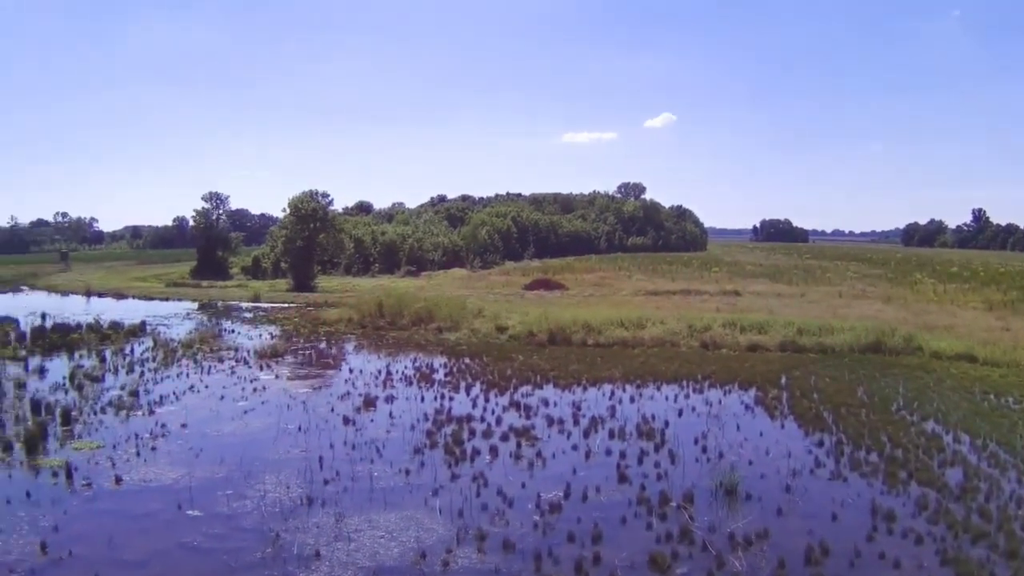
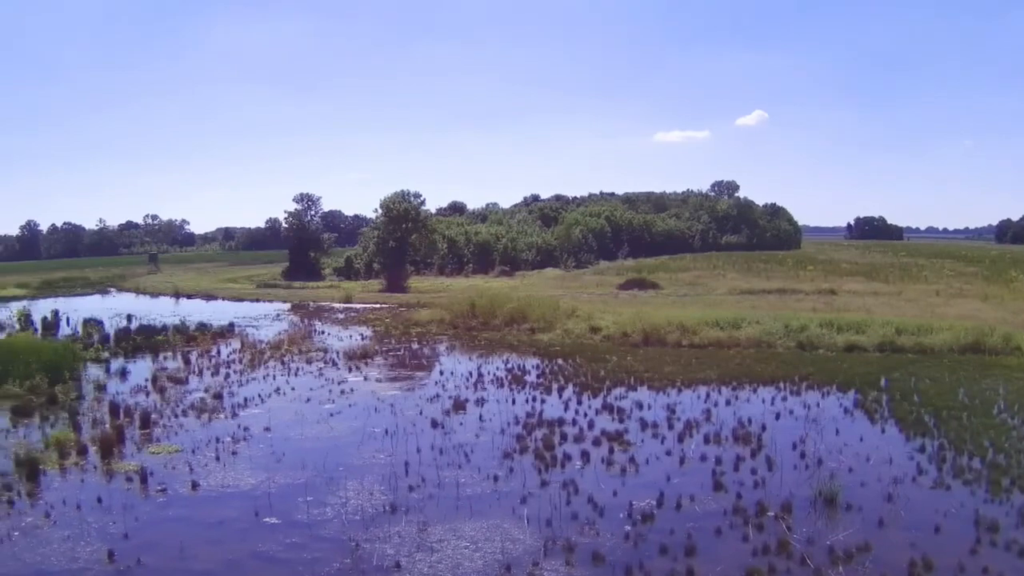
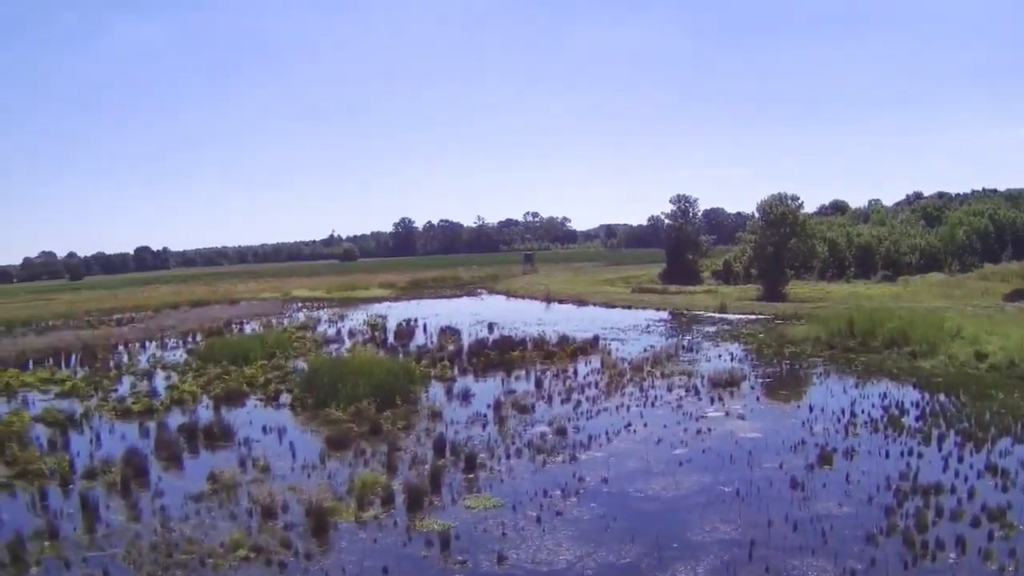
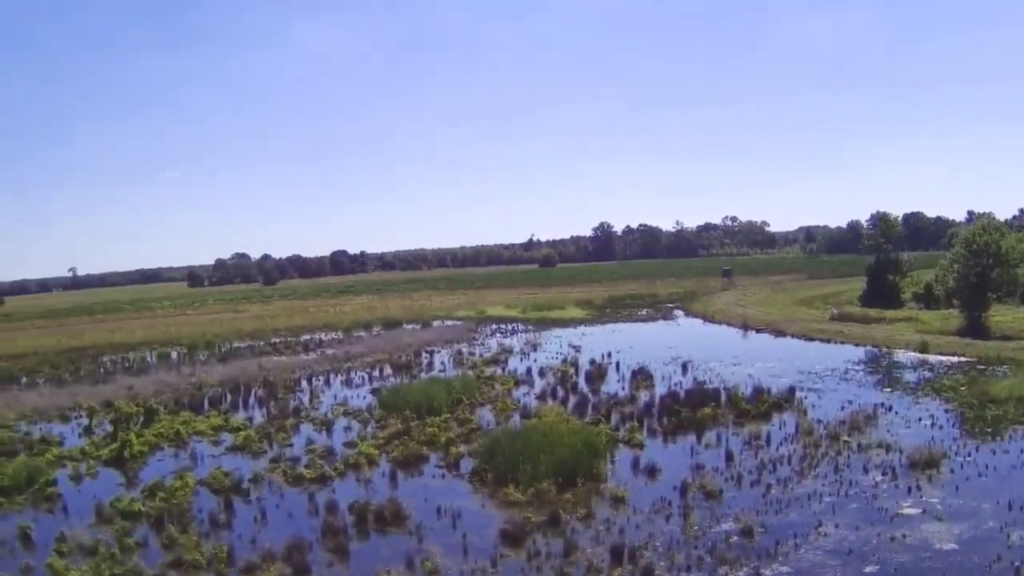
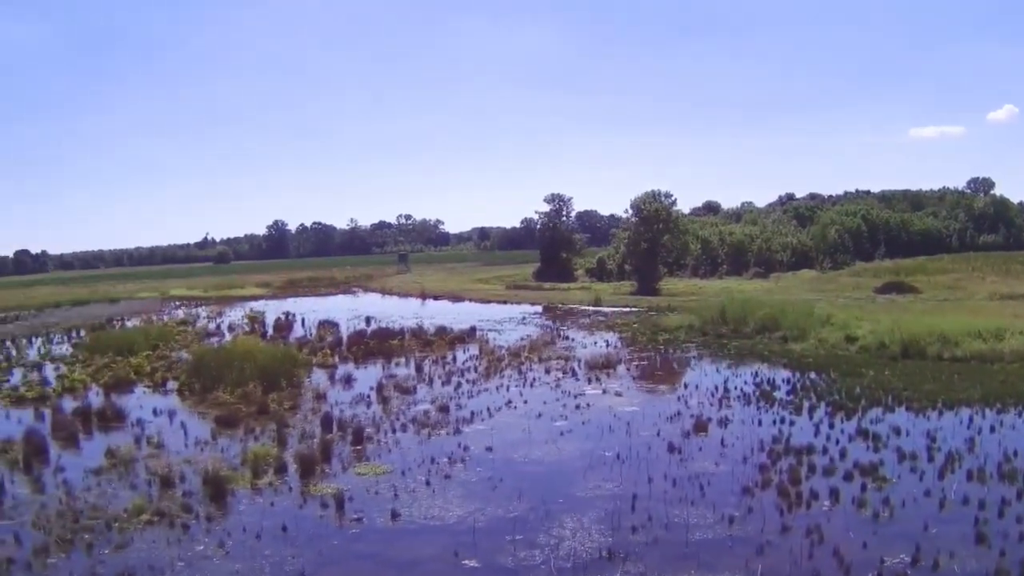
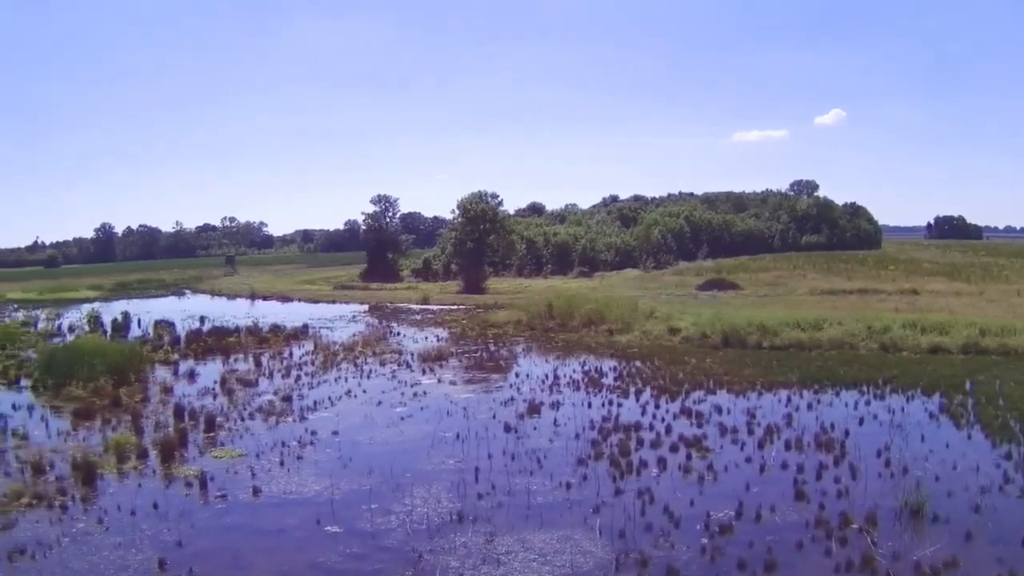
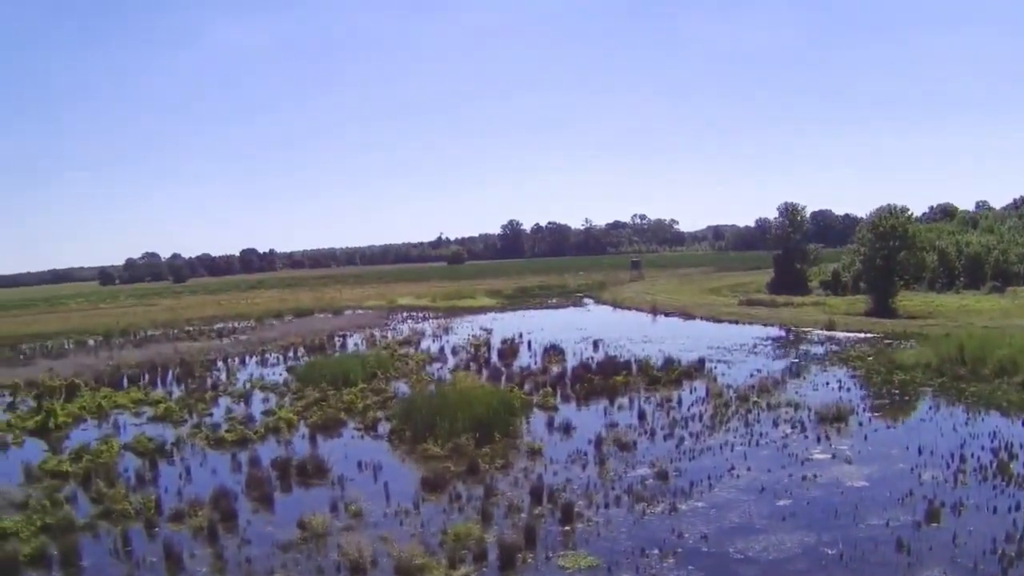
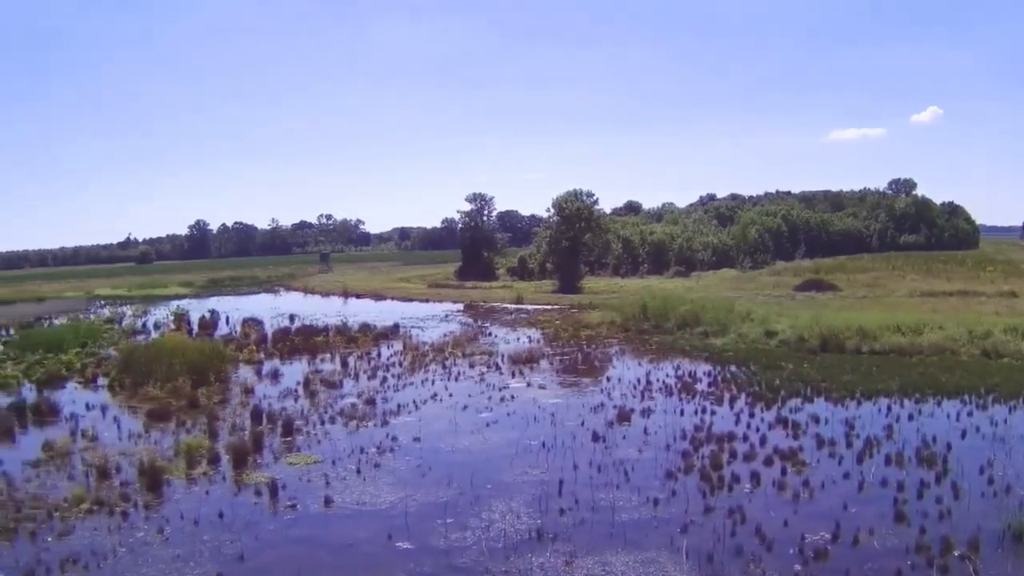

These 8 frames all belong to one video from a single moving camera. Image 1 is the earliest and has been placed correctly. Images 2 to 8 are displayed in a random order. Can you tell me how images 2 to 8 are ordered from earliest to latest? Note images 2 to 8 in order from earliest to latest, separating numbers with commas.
2, 6, 8, 5, 3, 7, 4
